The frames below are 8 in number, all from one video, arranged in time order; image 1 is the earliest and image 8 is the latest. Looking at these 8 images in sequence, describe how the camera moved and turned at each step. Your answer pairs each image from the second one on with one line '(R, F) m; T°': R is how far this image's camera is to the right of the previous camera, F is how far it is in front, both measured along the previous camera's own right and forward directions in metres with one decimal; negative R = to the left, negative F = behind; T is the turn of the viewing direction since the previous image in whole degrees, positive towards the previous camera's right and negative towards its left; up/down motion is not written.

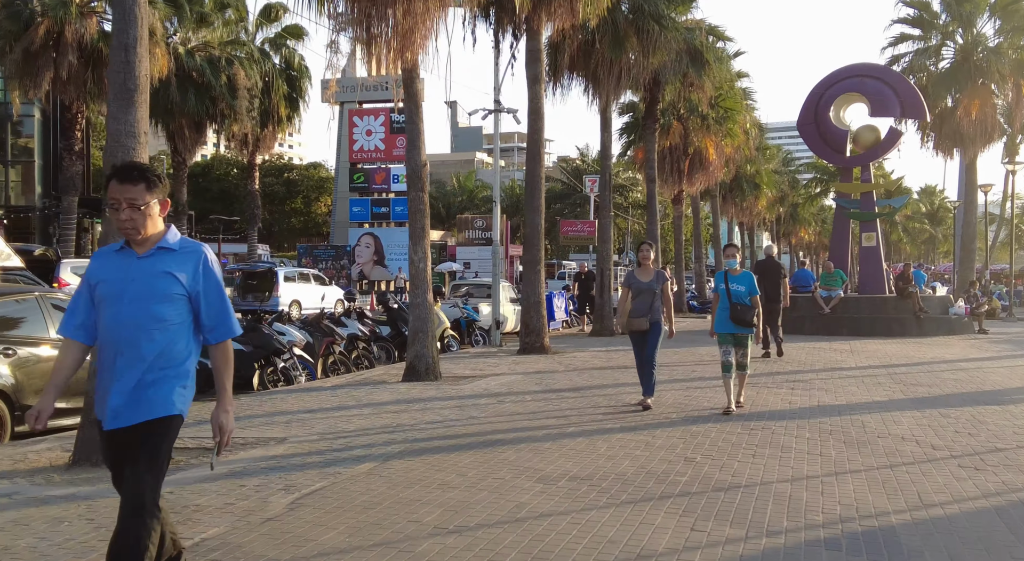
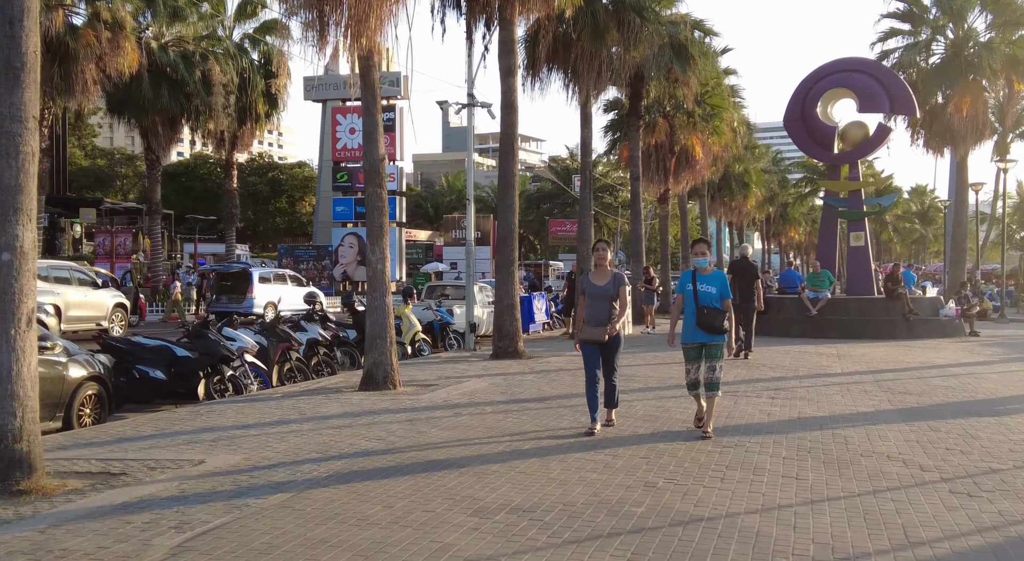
(+0.3, +0.8) m; 0°
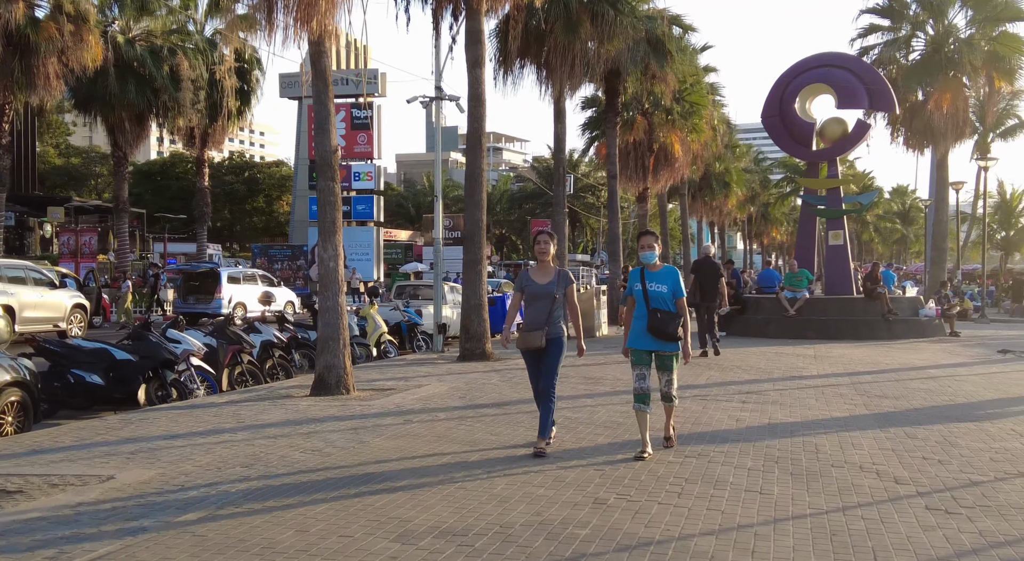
(+0.3, +0.6) m; +1°
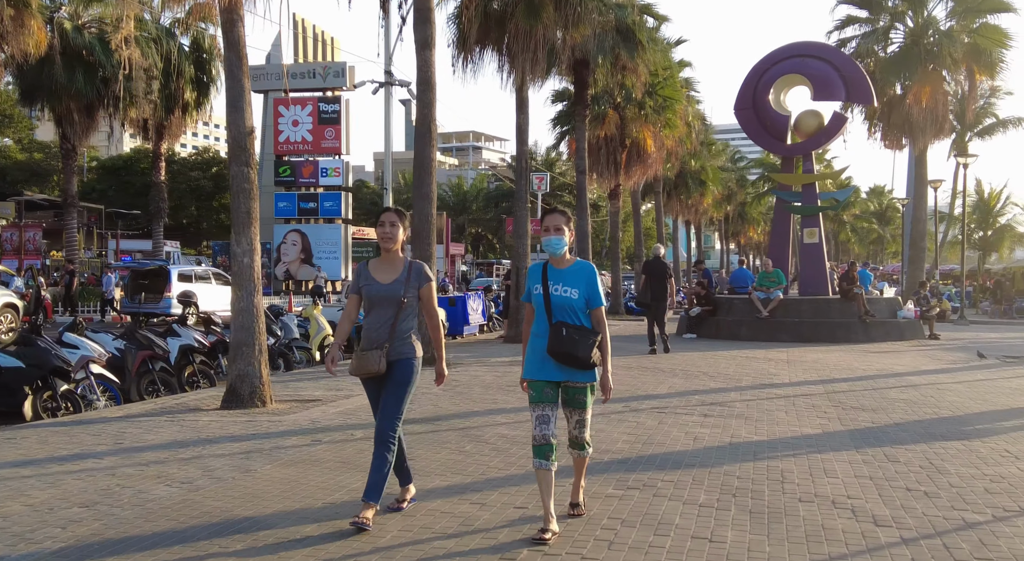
(+0.4, +1.2) m; +1°
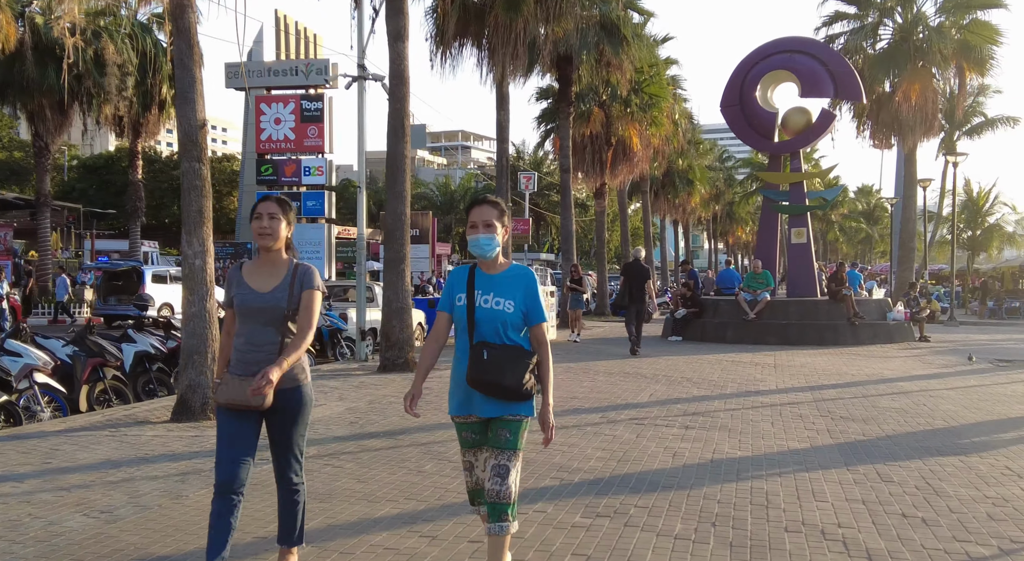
(+0.2, +0.6) m; +1°
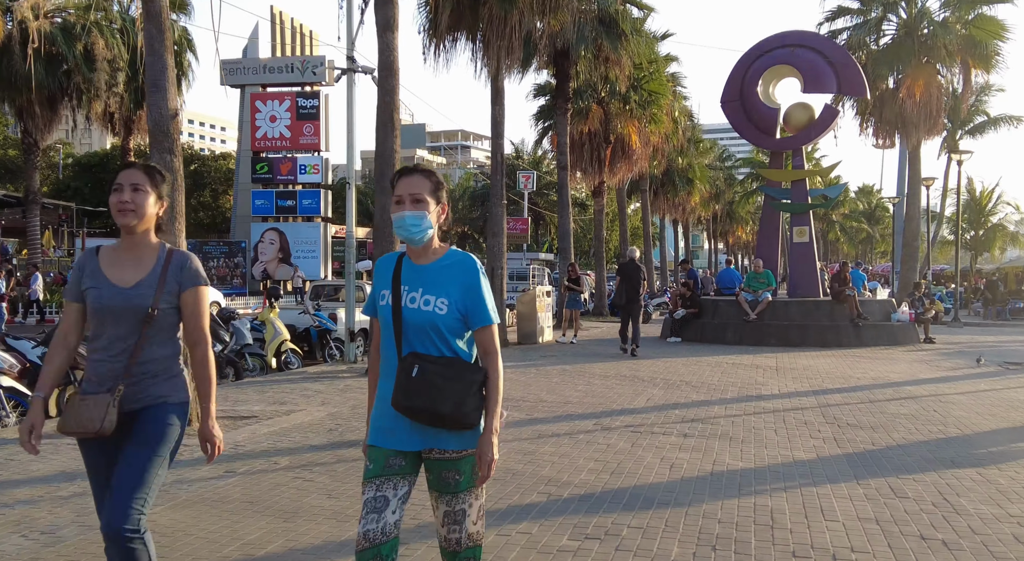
(+0.1, +0.5) m; 0°
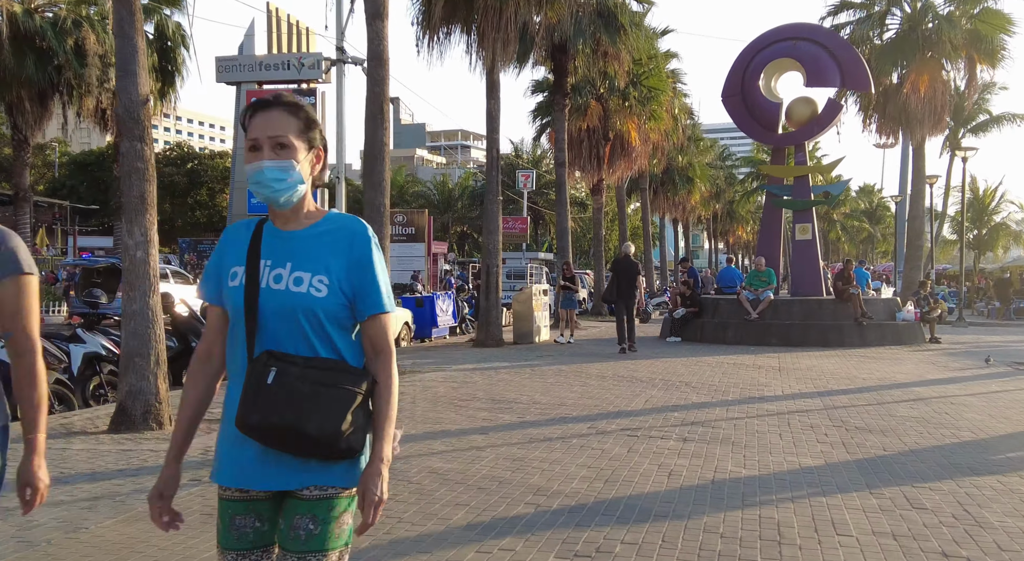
(+0.1, +0.5) m; 0°
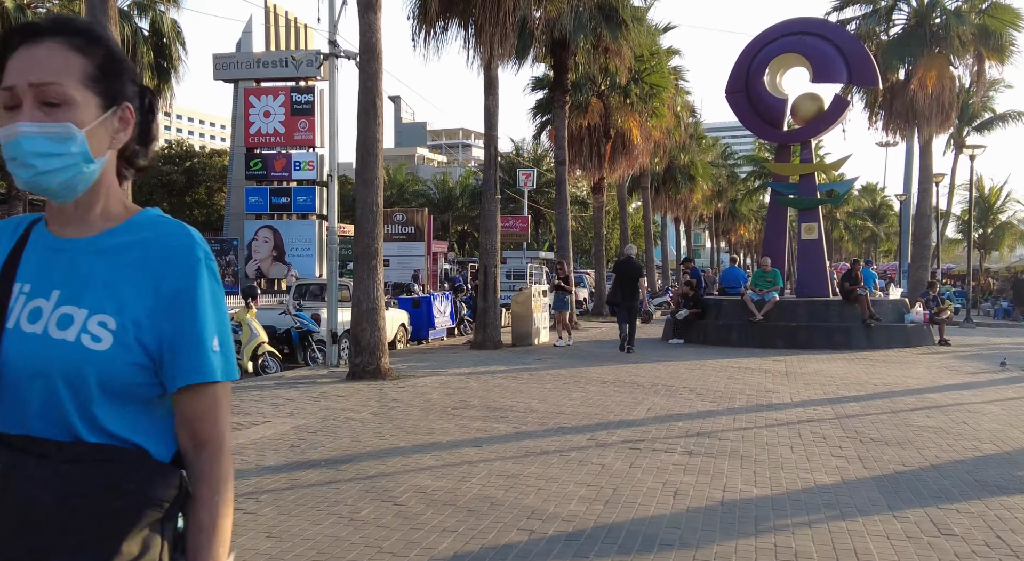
(+0.1, +0.5) m; 0°
